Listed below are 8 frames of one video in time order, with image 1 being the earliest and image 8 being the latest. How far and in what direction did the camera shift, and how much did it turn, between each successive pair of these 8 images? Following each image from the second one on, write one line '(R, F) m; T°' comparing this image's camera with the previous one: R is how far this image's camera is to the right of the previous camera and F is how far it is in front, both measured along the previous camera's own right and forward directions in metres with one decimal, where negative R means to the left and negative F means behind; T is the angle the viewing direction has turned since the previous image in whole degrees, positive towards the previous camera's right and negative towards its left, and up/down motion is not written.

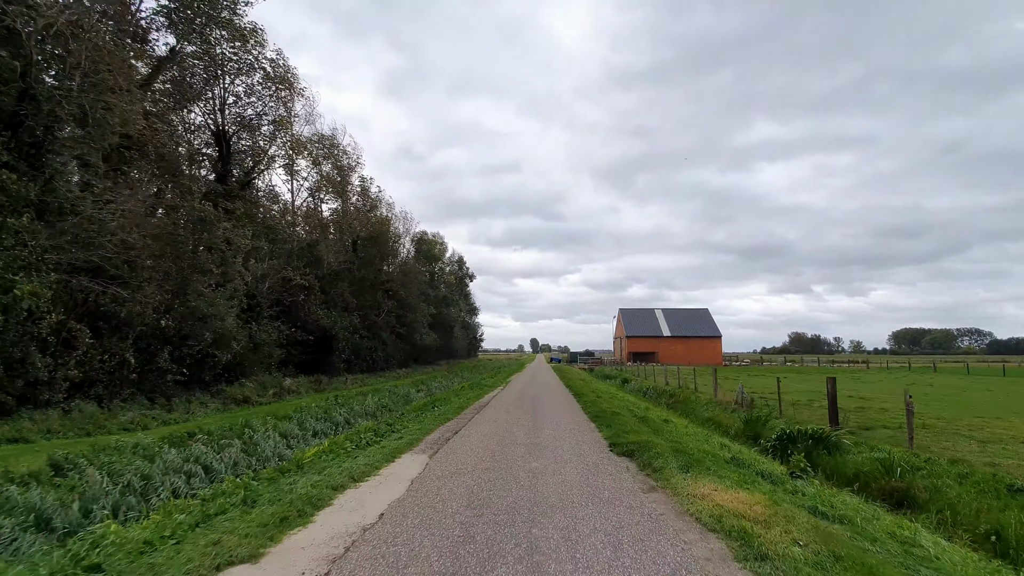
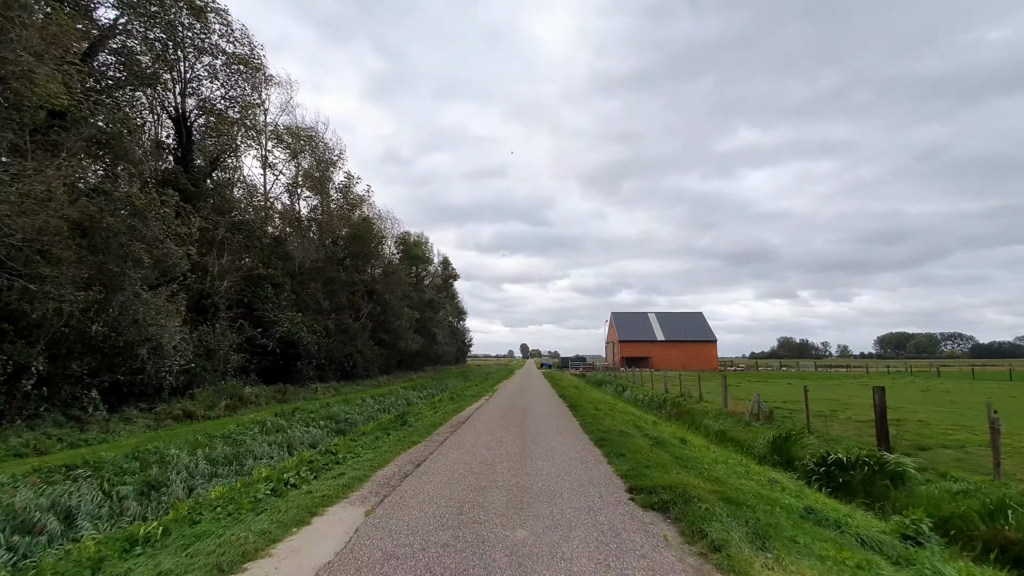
(+0.1, +2.4) m; +1°
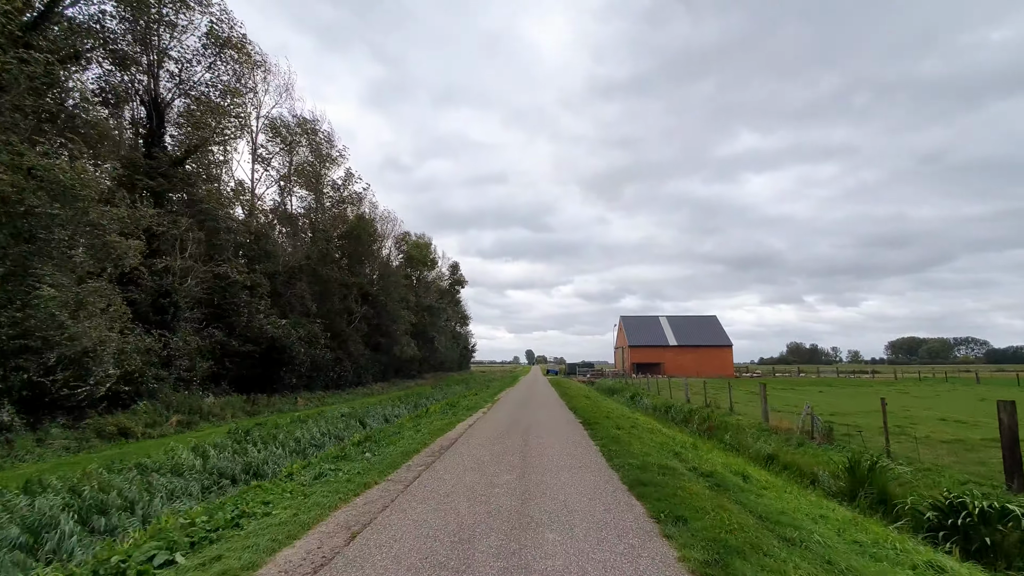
(+0.1, +2.8) m; -1°
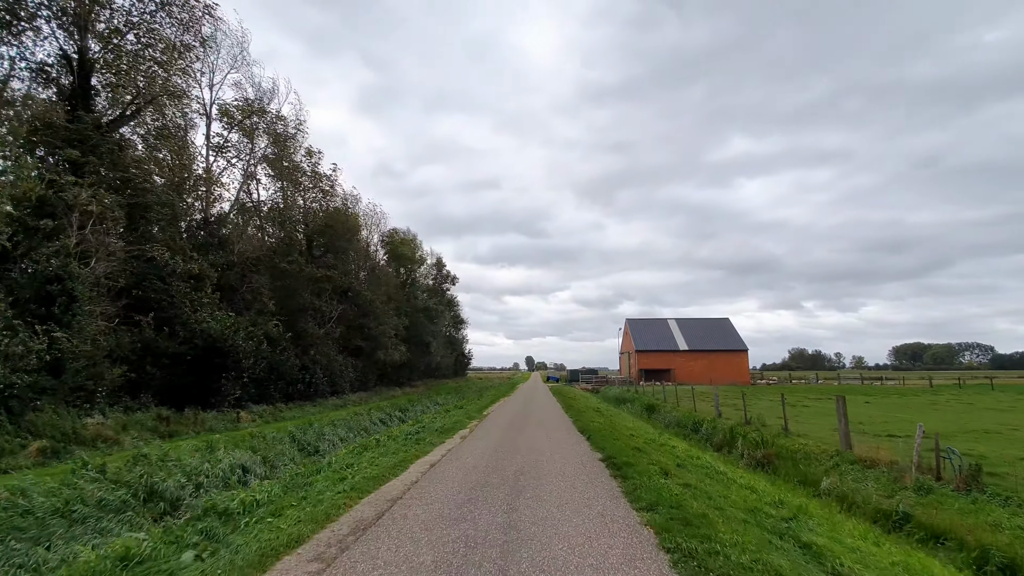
(+0.3, +4.3) m; 0°
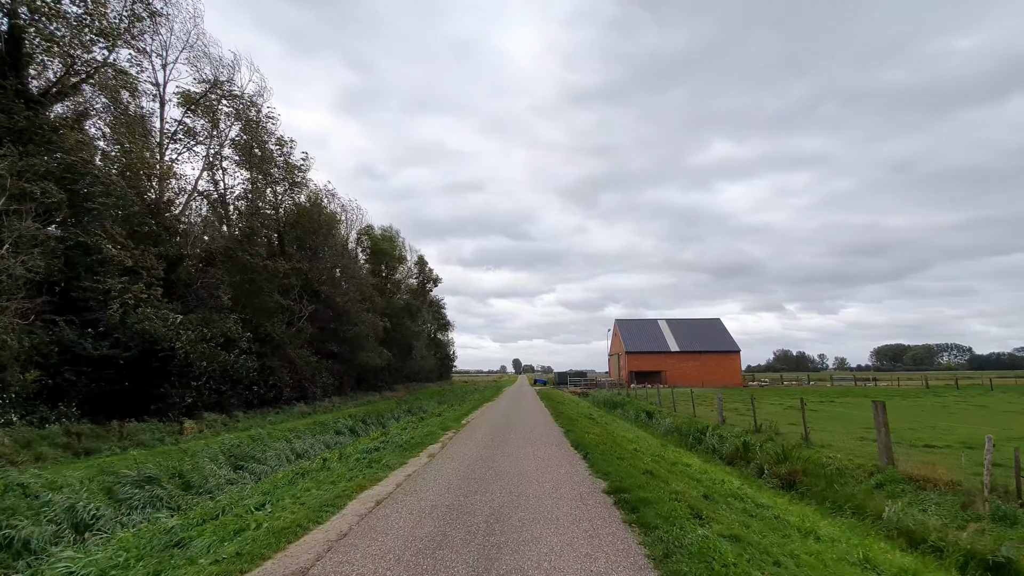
(+0.2, +2.1) m; +2°
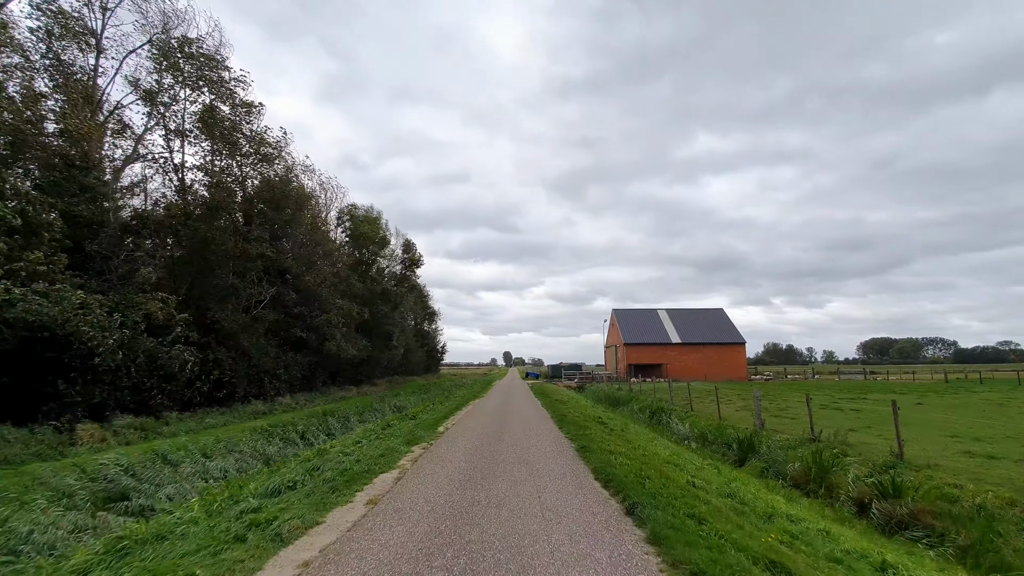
(0.0, +3.6) m; +1°
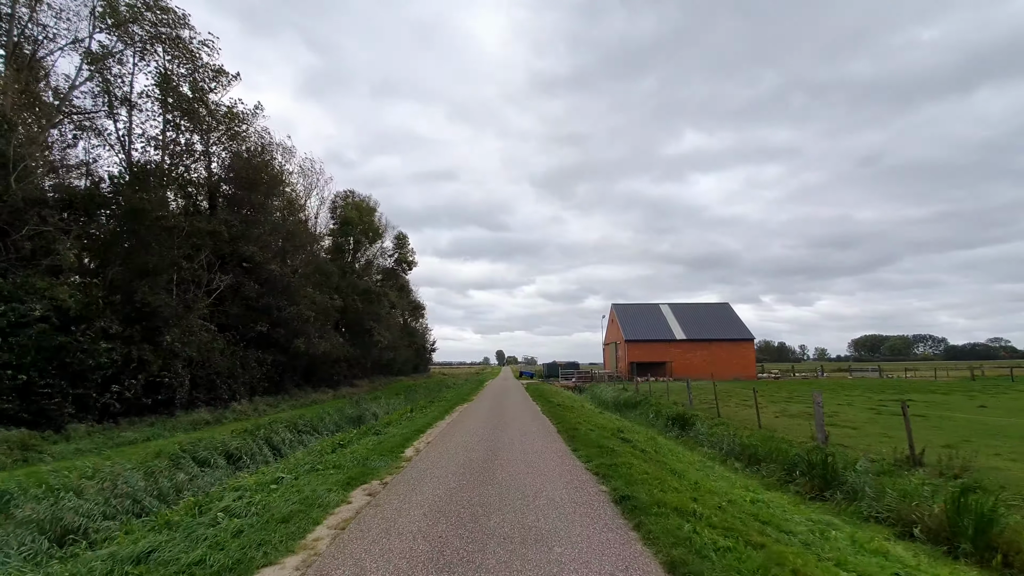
(0.0, +3.4) m; +1°
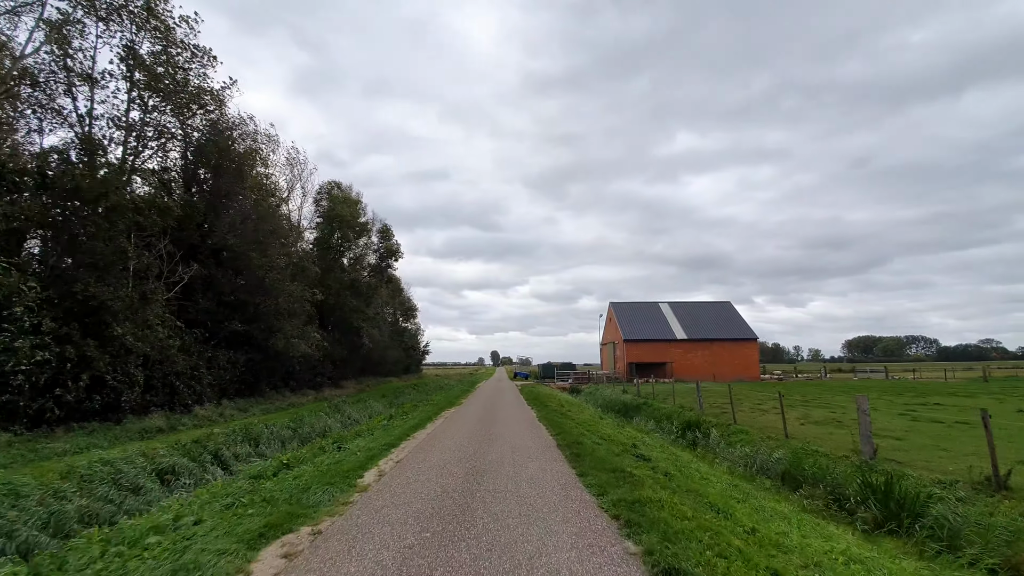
(+0.1, +1.9) m; +1°
